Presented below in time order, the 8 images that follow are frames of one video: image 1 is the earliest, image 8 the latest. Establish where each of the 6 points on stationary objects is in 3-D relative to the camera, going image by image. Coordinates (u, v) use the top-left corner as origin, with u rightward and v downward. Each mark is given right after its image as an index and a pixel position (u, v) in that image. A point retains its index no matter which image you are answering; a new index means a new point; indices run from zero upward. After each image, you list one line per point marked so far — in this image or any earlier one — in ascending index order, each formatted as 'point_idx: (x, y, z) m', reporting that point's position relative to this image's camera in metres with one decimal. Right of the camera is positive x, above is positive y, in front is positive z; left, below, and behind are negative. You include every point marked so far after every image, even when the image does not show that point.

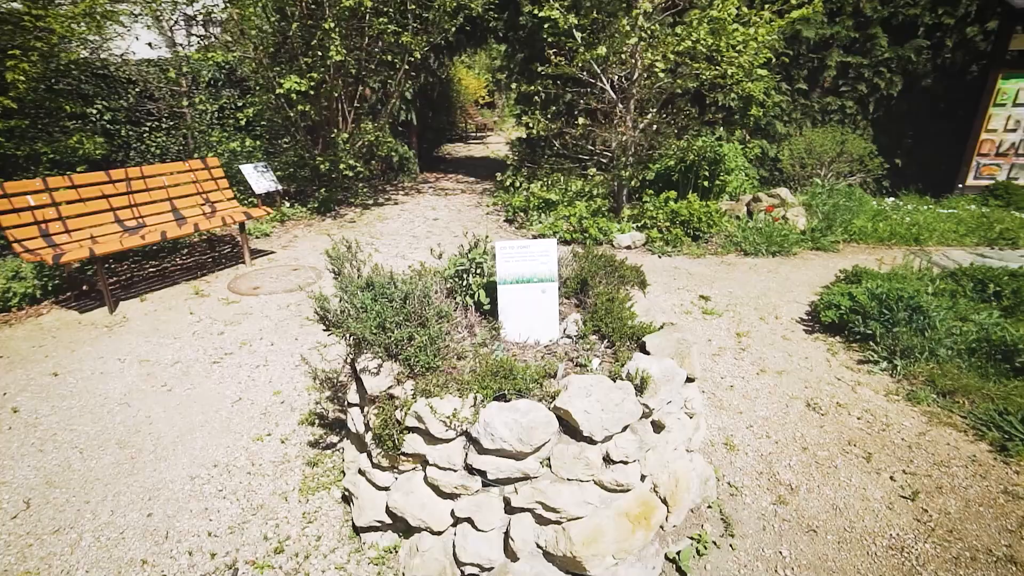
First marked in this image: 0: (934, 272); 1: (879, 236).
0: (+4.8, +0.2, +6.2) m
1: (+5.5, +0.8, +8.1) m
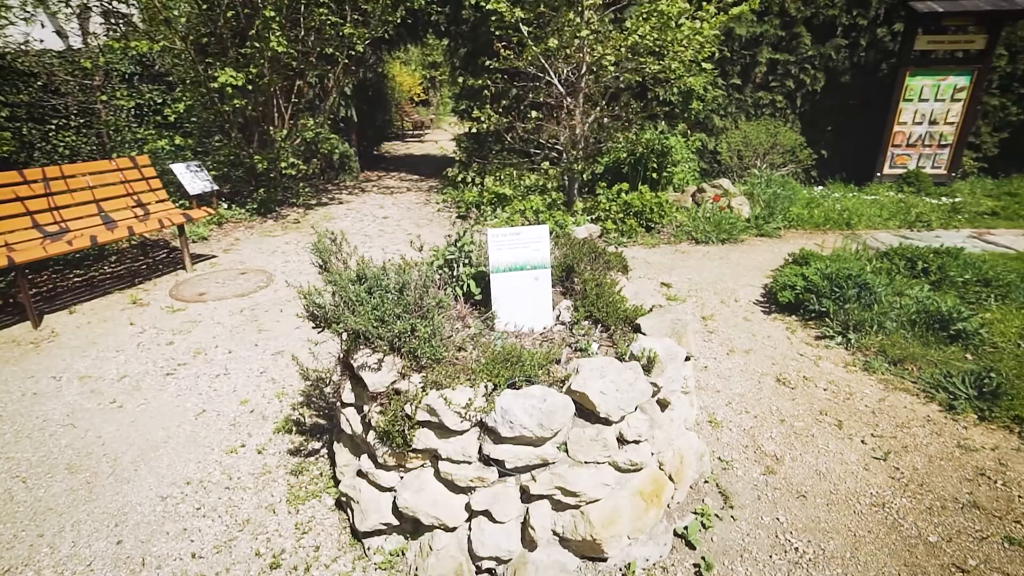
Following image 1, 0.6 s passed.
0: (+4.4, +0.4, +6.6) m
1: (+4.8, +1.1, +8.6) m
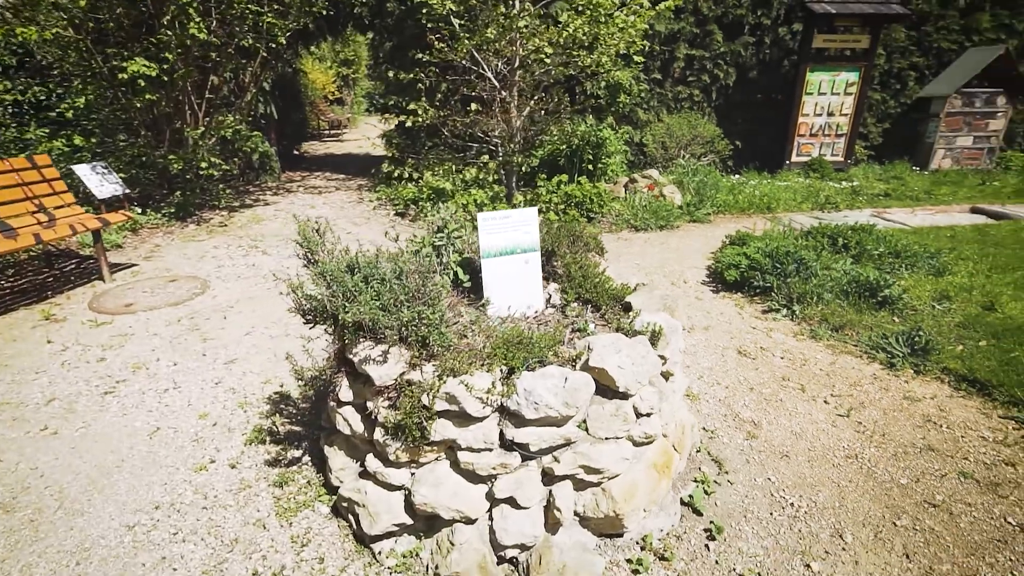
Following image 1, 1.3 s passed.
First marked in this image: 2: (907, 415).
0: (+3.8, +0.7, +7.2) m
1: (+3.9, +1.4, +9.2) m
2: (+2.7, -0.9, +3.7) m
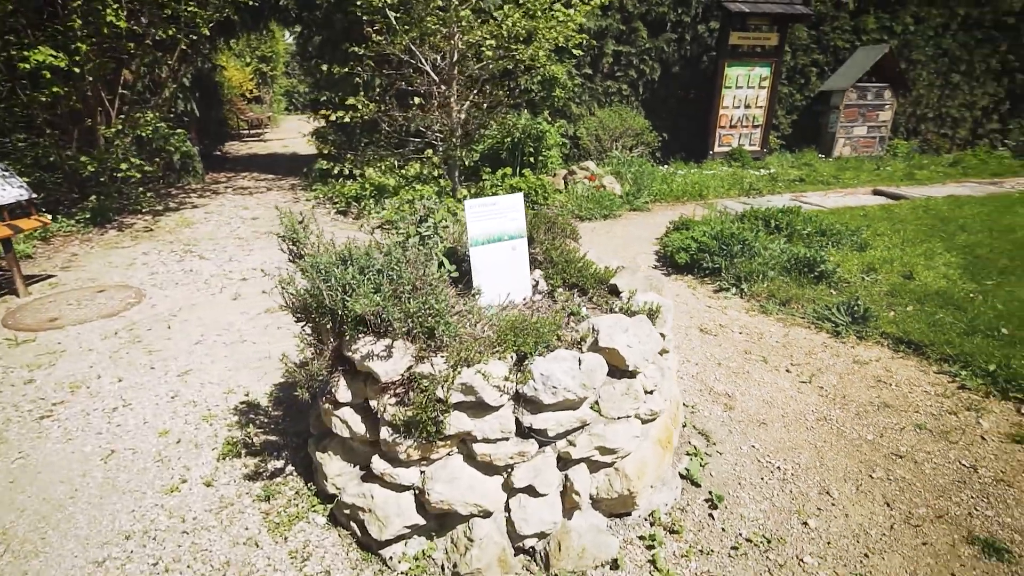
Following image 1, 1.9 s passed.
0: (+3.1, +1.0, +7.6) m
1: (+2.9, +1.6, +9.6) m
2: (+2.6, -0.7, +4.0) m
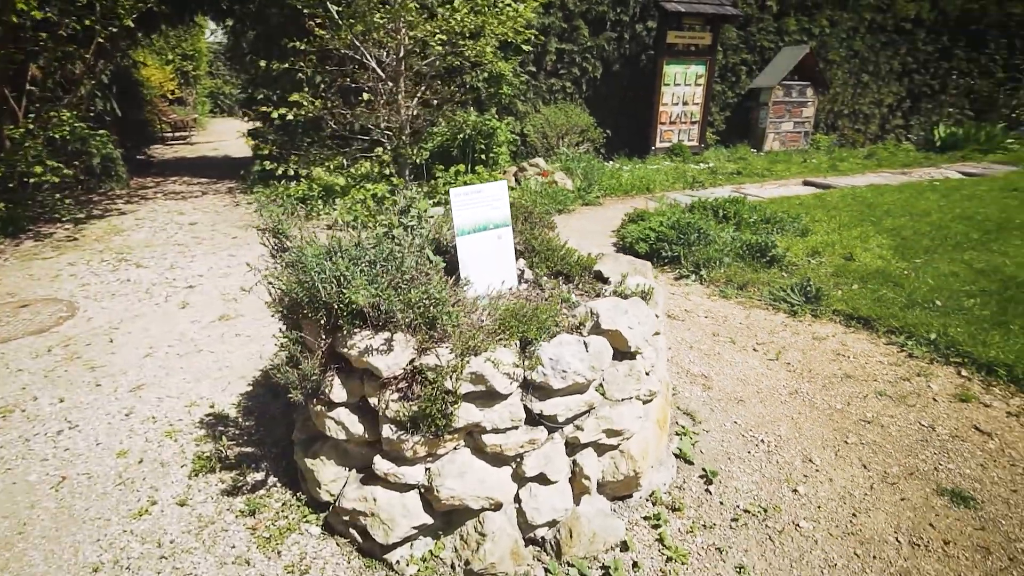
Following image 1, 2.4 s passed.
0: (+2.5, +1.2, +7.8) m
1: (+2.0, +1.8, +9.8) m
2: (+2.4, -0.5, +4.3) m
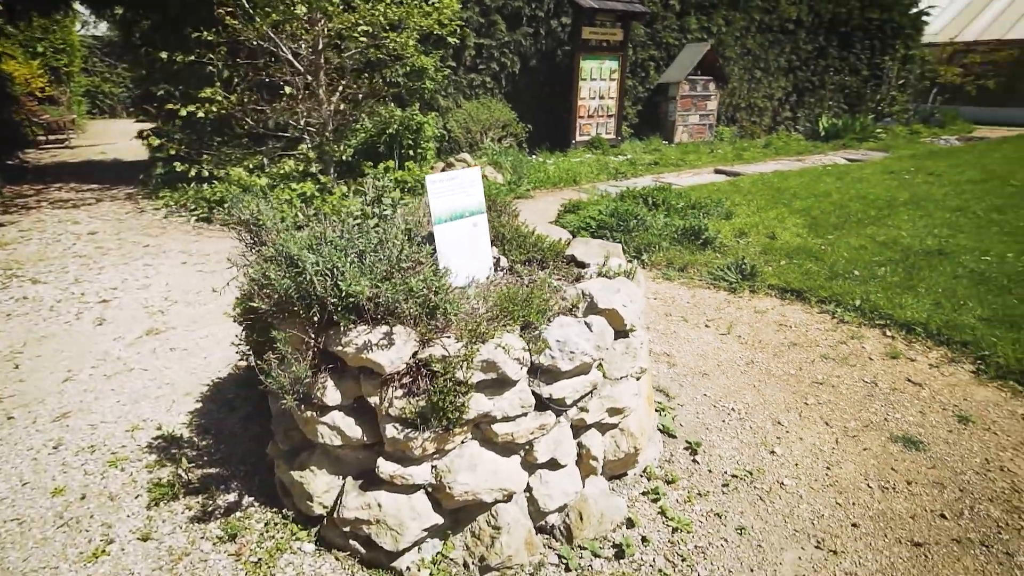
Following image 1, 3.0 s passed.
0: (+1.5, +1.4, +8.1) m
1: (+0.8, +2.0, +9.9) m
2: (+2.1, -0.3, +4.5) m
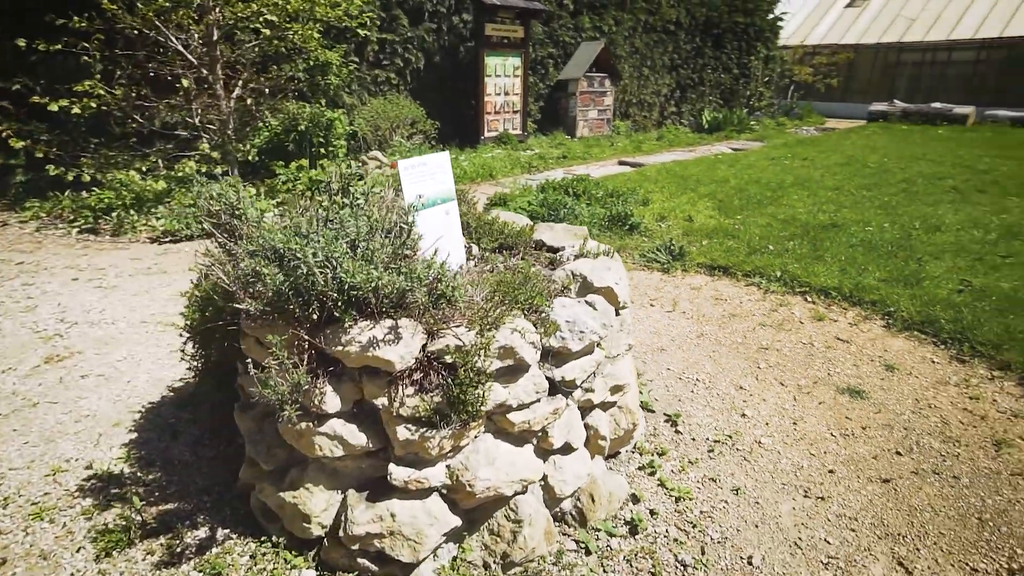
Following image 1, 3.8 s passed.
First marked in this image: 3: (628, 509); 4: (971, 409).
0: (+0.4, +1.5, +8.1) m
1: (-0.7, +2.0, +9.8) m
2: (+1.7, -0.1, +4.8) m
3: (+0.5, -1.0, +2.4) m
4: (+2.7, -0.7, +3.2) m
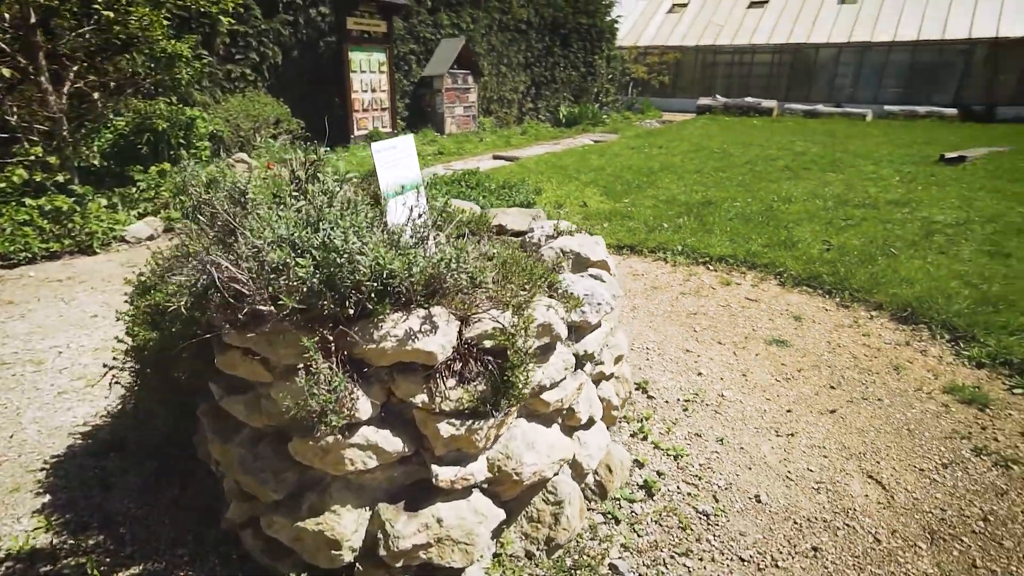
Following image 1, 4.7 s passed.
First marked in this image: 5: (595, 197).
0: (-1.2, +1.5, +8.0) m
1: (-2.7, +1.9, +9.3) m
2: (+1.1, +0.1, +5.1) m
3: (+0.6, -0.9, +2.5) m
4: (+2.5, -0.4, +3.8) m
5: (+1.3, +1.3, +8.0) m
